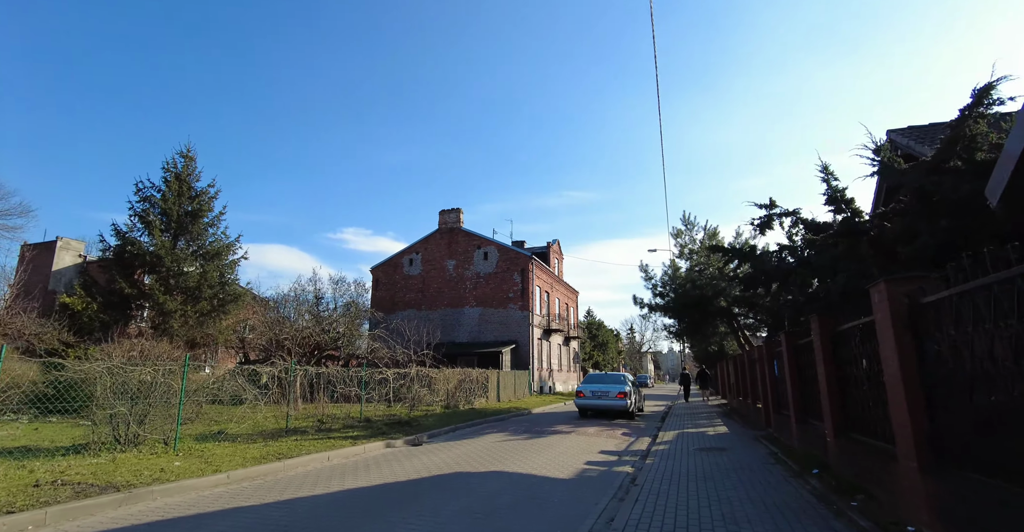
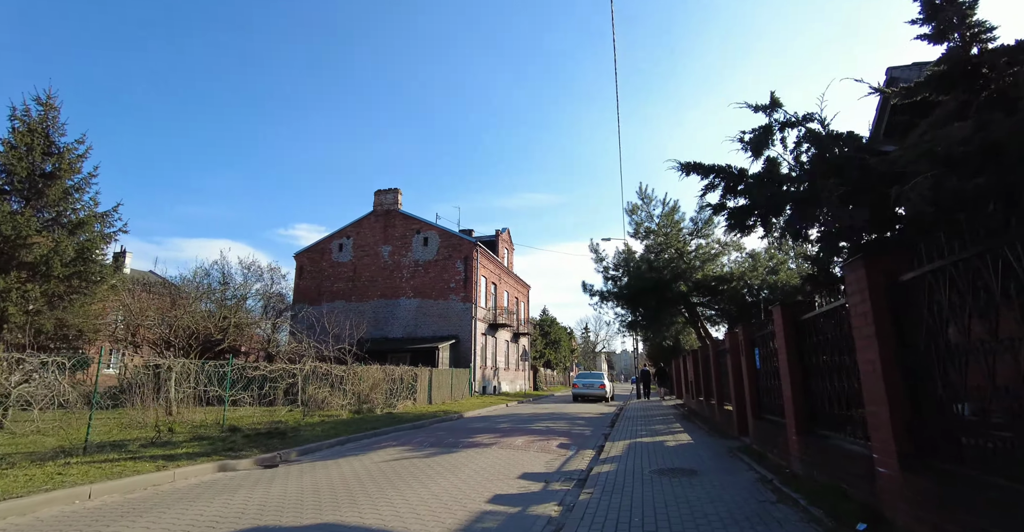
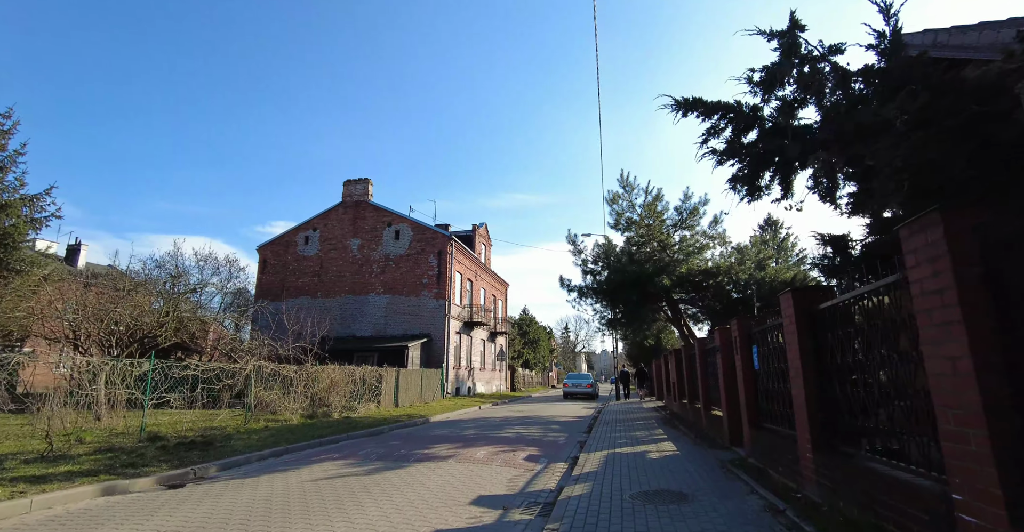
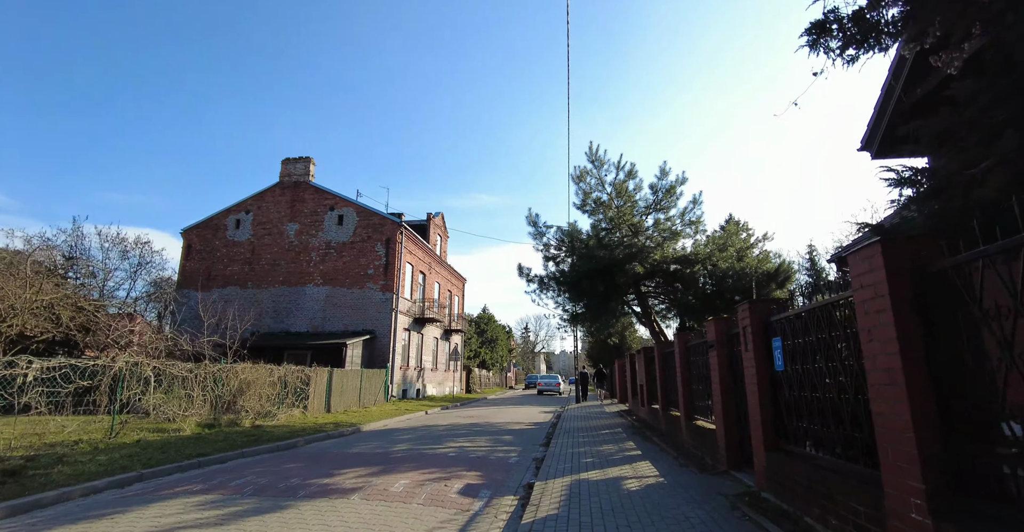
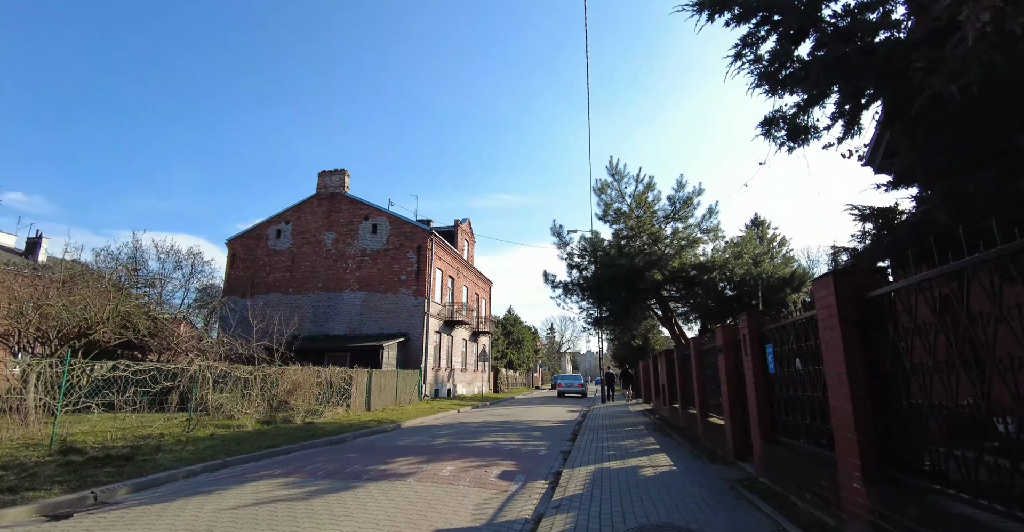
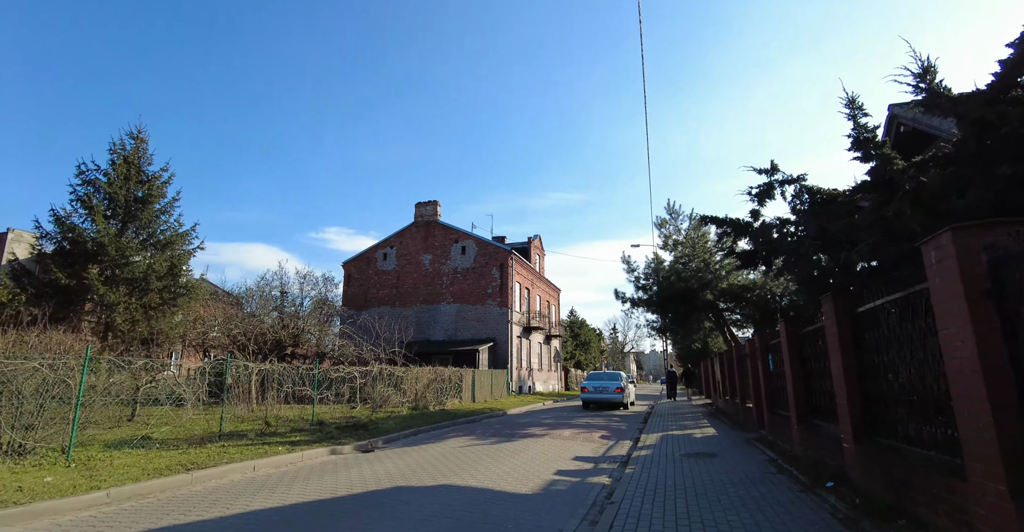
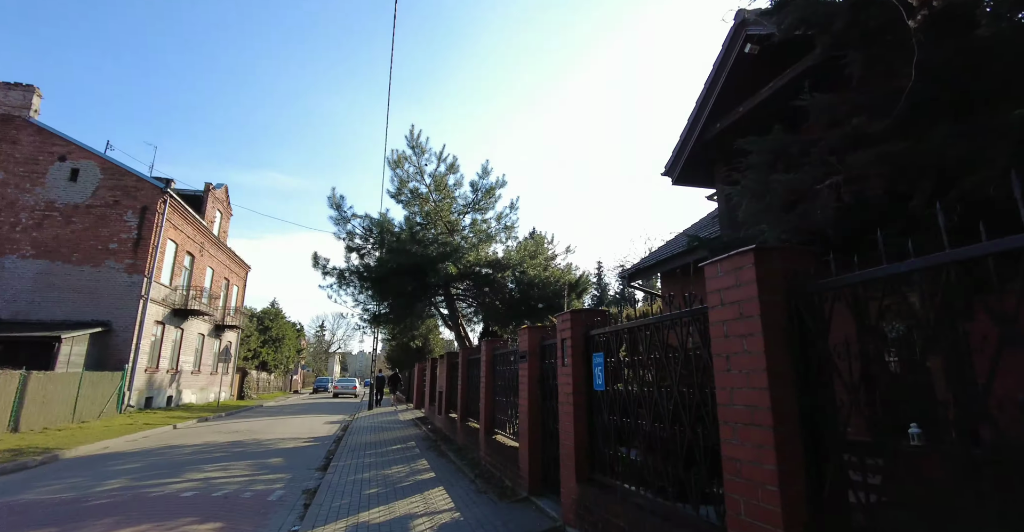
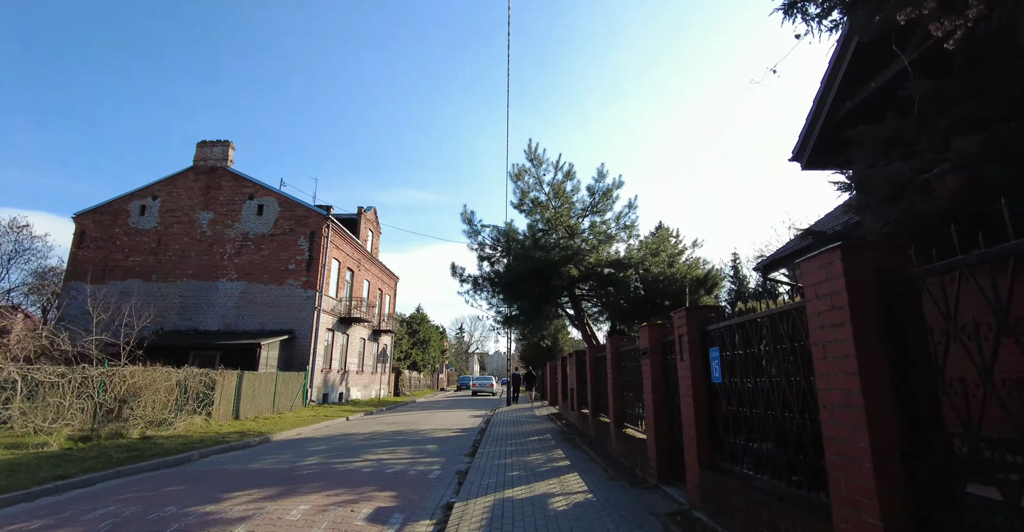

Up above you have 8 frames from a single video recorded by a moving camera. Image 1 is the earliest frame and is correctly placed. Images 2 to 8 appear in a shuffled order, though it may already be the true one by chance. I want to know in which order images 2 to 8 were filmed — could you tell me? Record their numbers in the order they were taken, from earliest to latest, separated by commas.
6, 2, 3, 5, 4, 8, 7
